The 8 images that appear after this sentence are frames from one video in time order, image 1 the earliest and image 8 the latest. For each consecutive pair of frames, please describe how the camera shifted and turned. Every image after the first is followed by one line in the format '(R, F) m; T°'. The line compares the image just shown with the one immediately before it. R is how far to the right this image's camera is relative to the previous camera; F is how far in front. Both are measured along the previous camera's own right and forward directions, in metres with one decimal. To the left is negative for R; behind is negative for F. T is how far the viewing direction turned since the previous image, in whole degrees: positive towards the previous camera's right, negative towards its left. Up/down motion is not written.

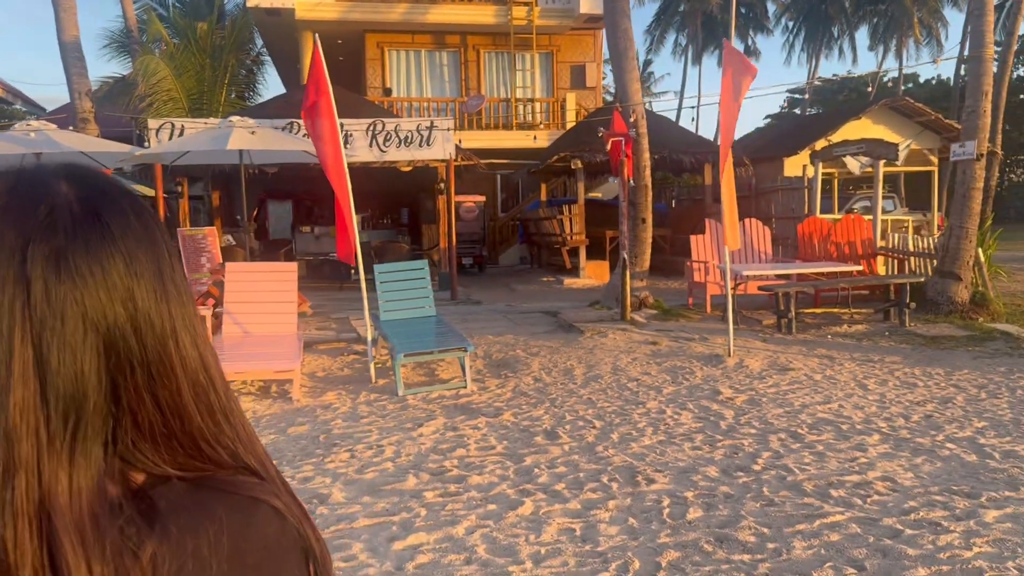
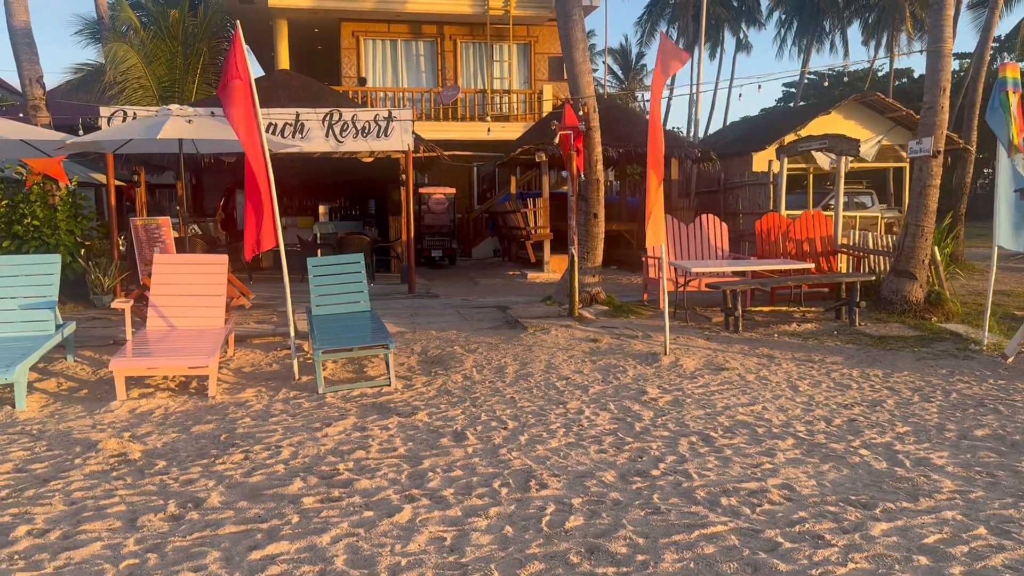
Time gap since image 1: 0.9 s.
(+0.5, +0.1) m; 0°
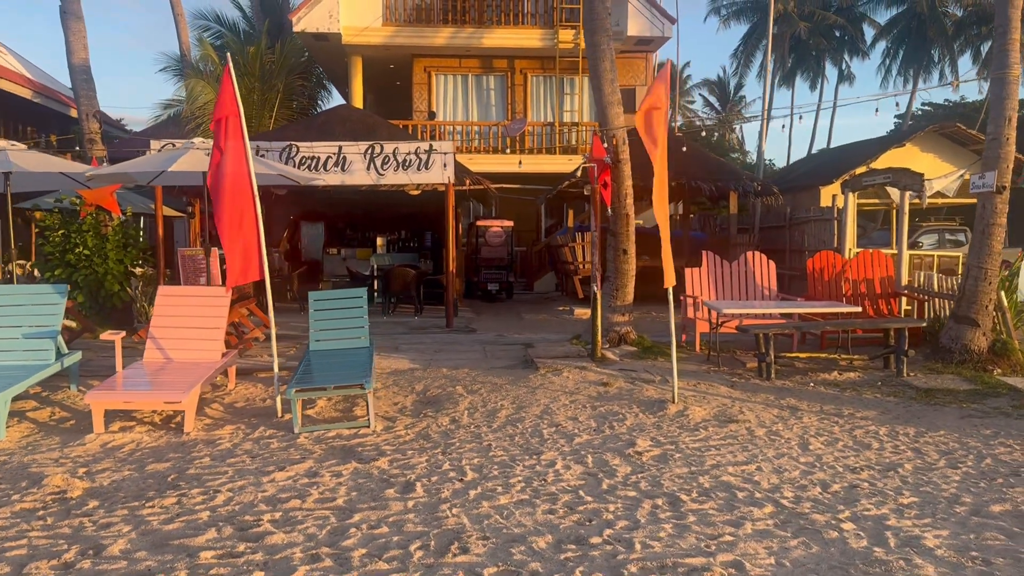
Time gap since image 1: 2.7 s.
(+0.8, +0.4) m; -7°
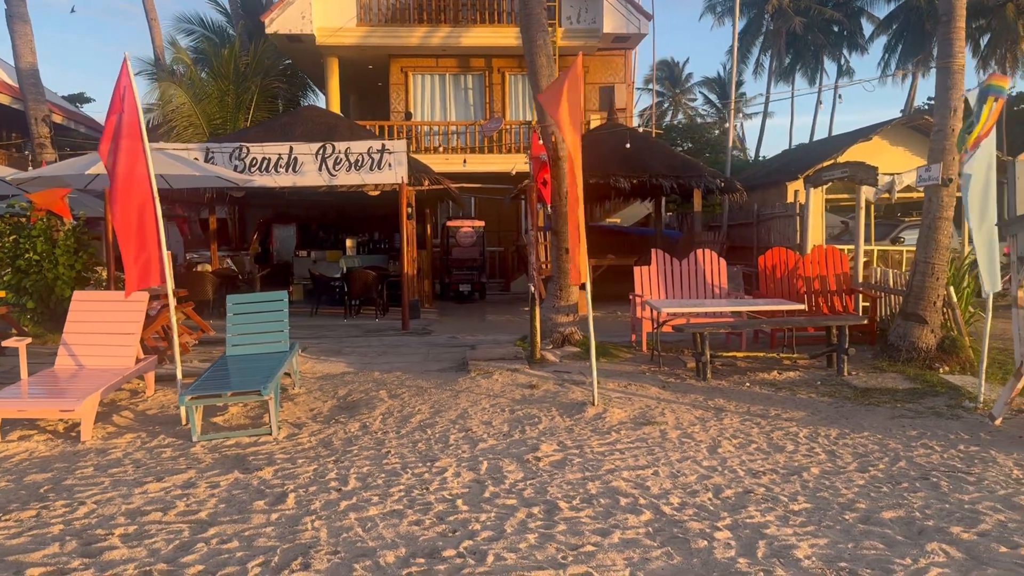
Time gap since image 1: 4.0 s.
(+0.7, +0.2) m; -1°
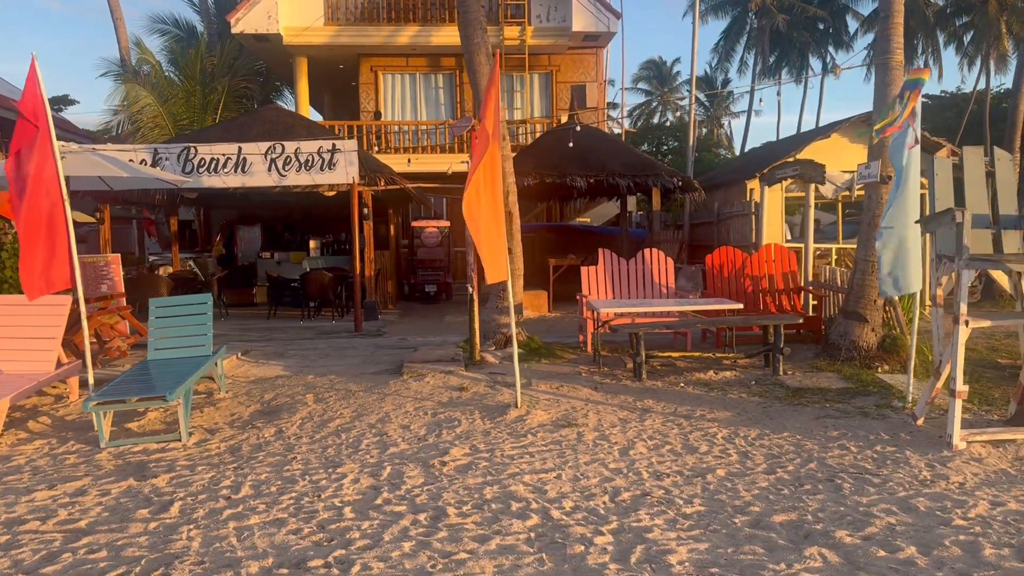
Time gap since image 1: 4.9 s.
(+0.5, +0.1) m; 0°
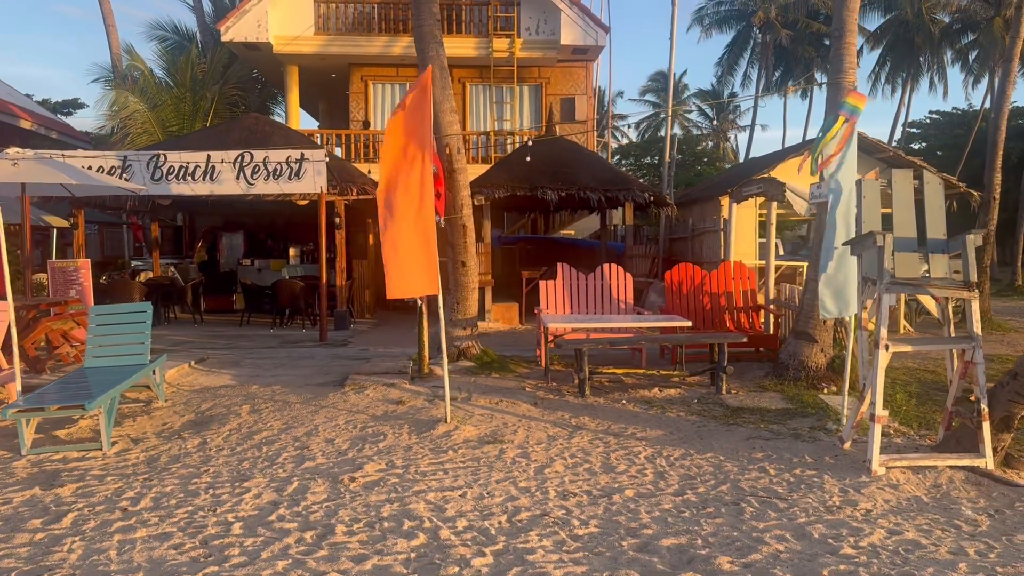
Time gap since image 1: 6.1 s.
(+0.6, 0.0) m; -1°
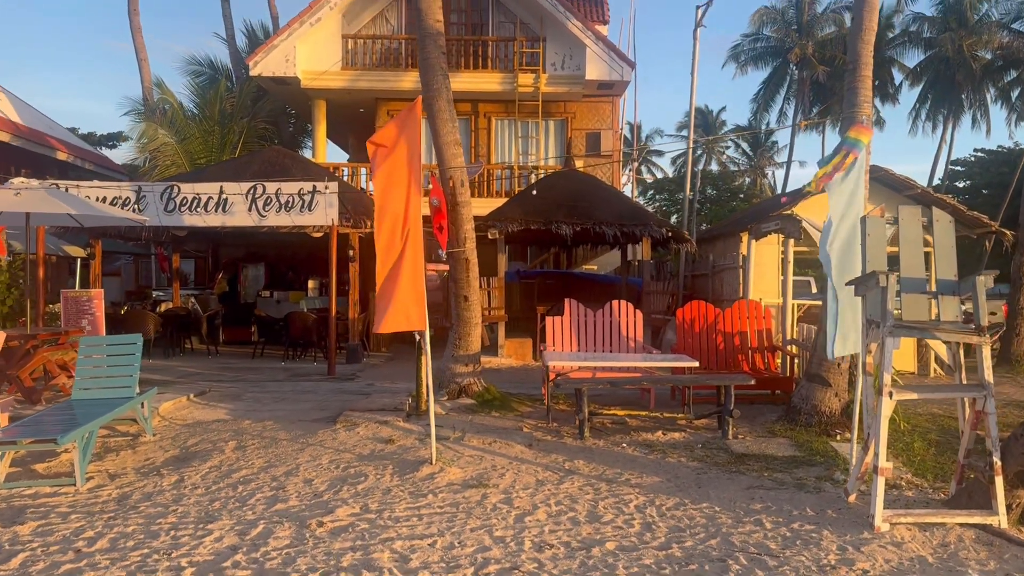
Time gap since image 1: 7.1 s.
(+0.3, +0.2) m; -2°
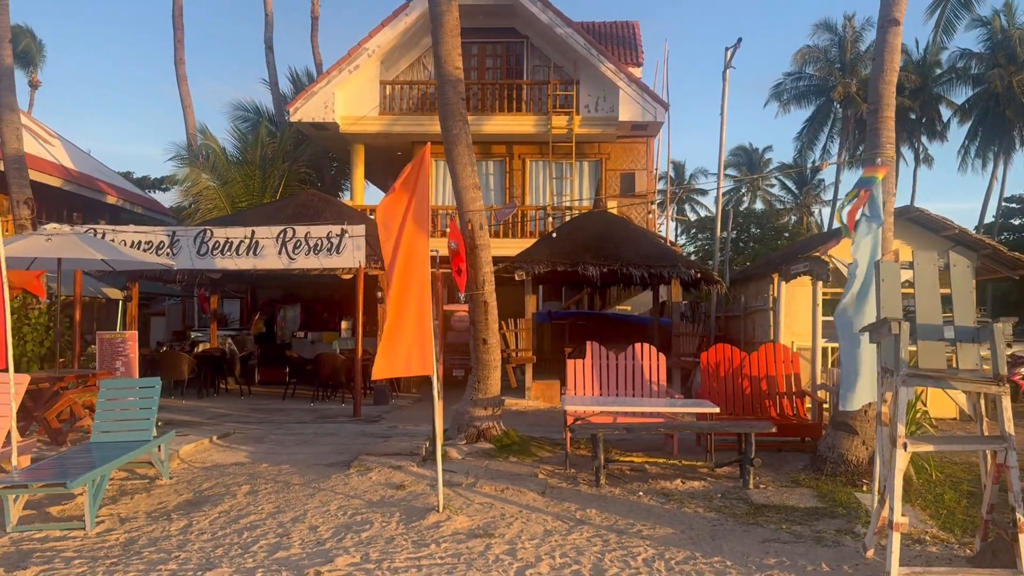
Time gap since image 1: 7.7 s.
(+0.3, 0.0) m; -3°
